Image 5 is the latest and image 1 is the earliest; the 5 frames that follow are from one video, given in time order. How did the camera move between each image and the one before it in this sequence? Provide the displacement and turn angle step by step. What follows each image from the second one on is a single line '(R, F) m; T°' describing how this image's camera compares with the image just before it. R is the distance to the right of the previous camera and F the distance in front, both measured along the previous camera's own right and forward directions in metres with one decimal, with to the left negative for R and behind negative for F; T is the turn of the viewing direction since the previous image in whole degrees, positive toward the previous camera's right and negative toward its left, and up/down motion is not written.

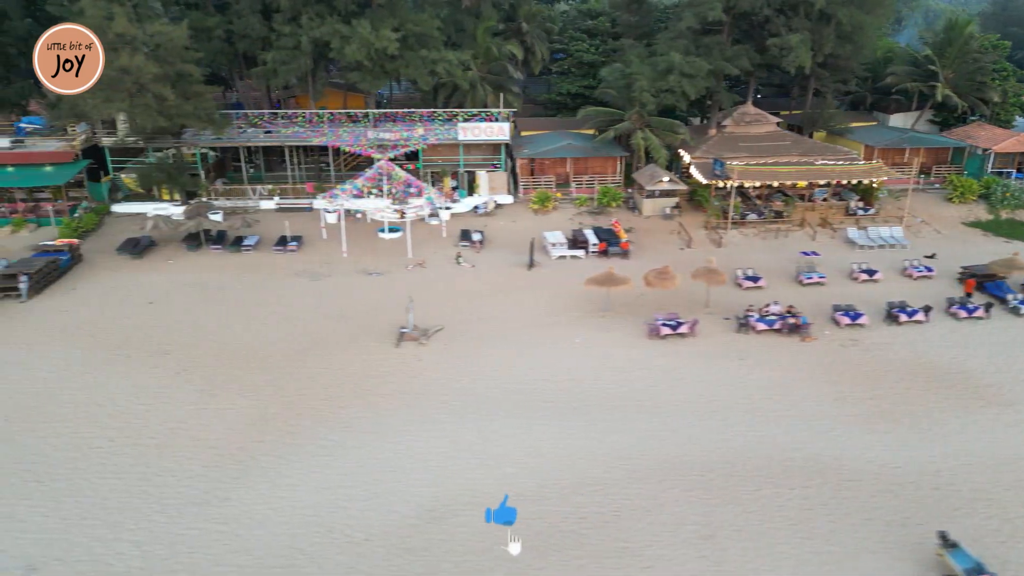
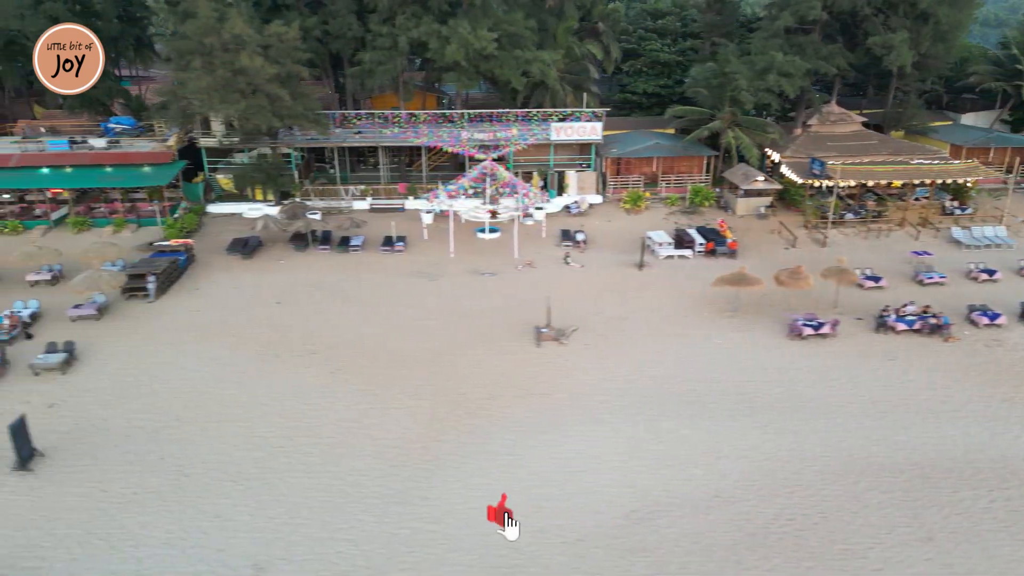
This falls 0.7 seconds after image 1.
(-3.2, 0.0) m; -1°
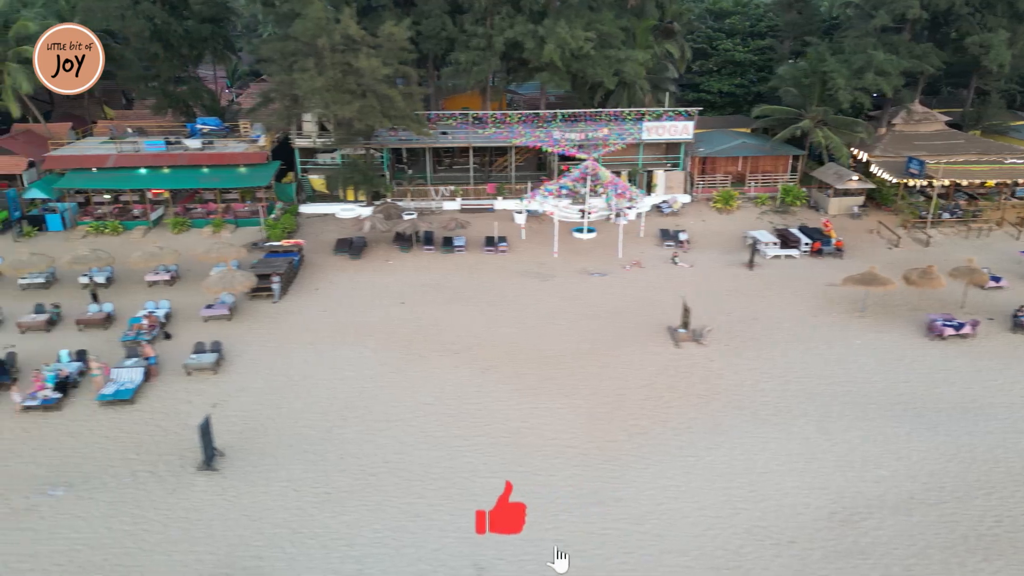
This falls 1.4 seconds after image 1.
(-3.1, 0.0) m; -1°
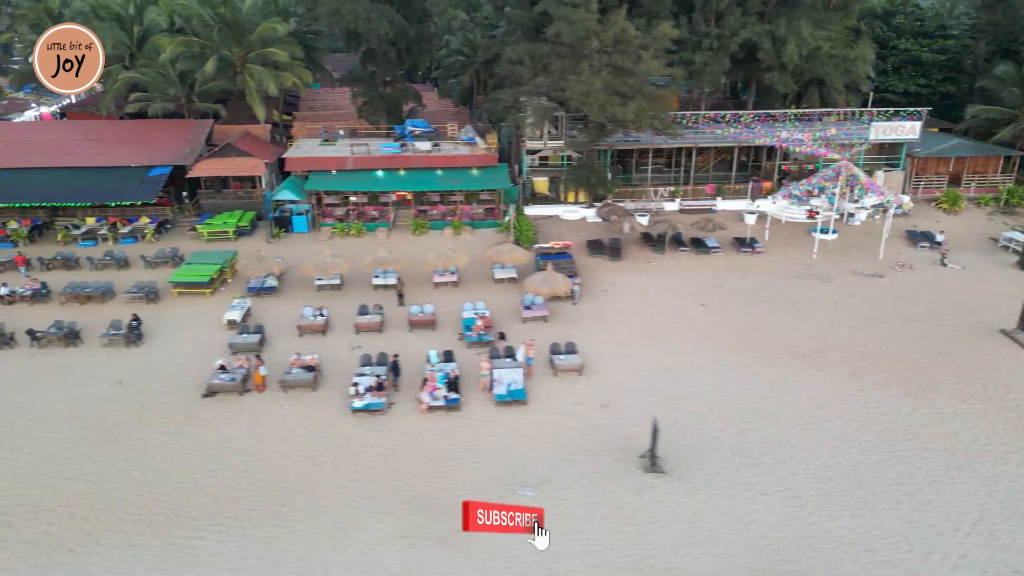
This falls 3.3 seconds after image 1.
(-7.6, -0.1) m; -1°
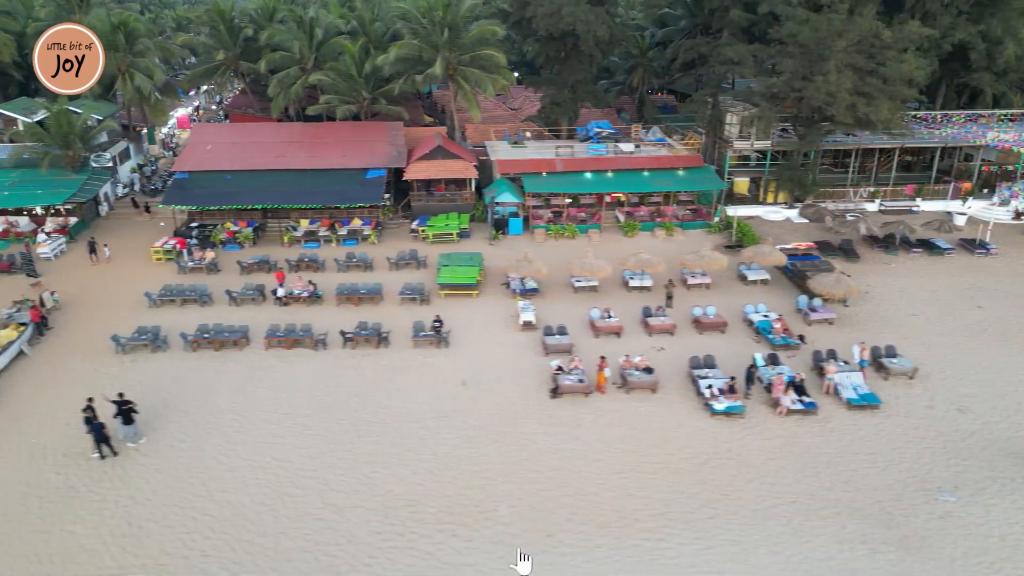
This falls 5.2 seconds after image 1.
(-6.8, -0.1) m; -1°
